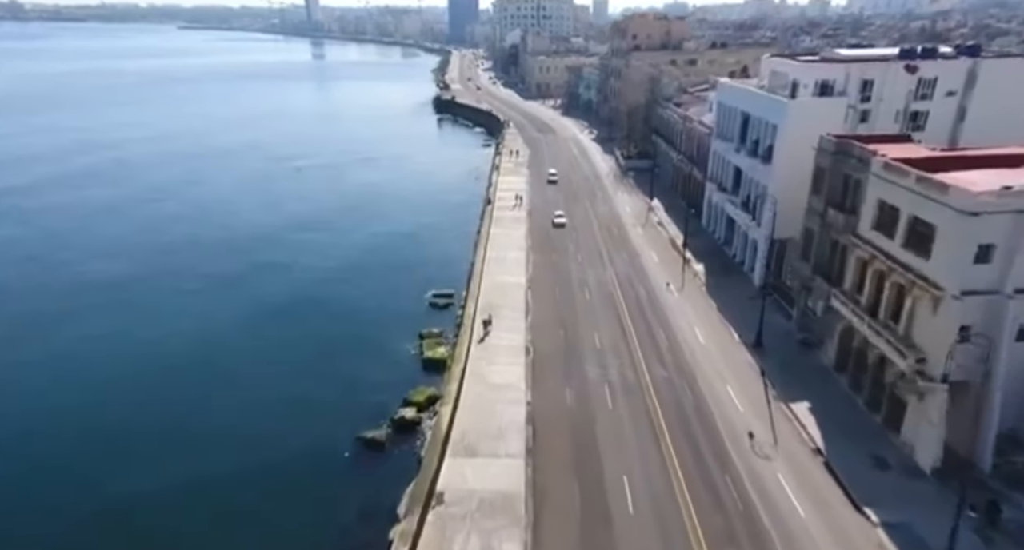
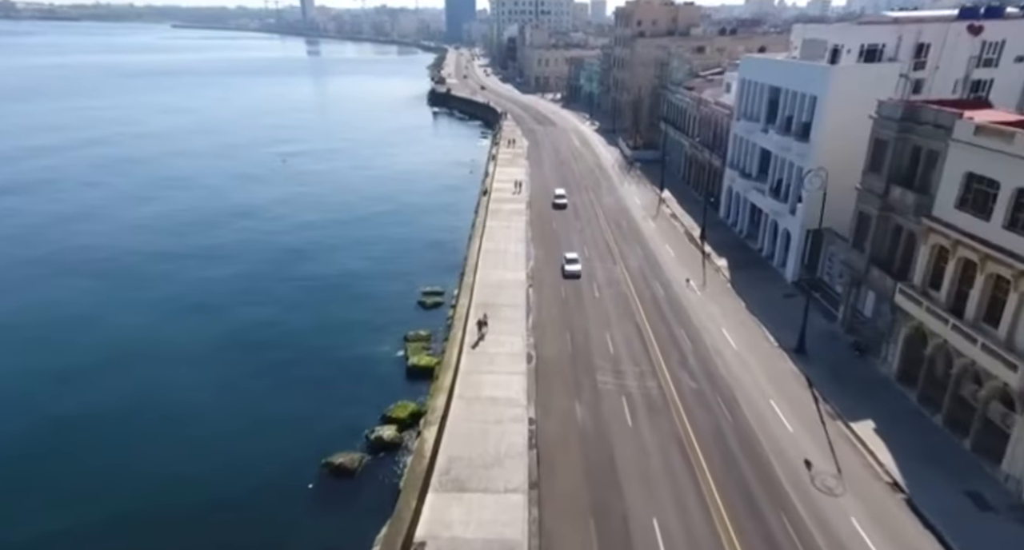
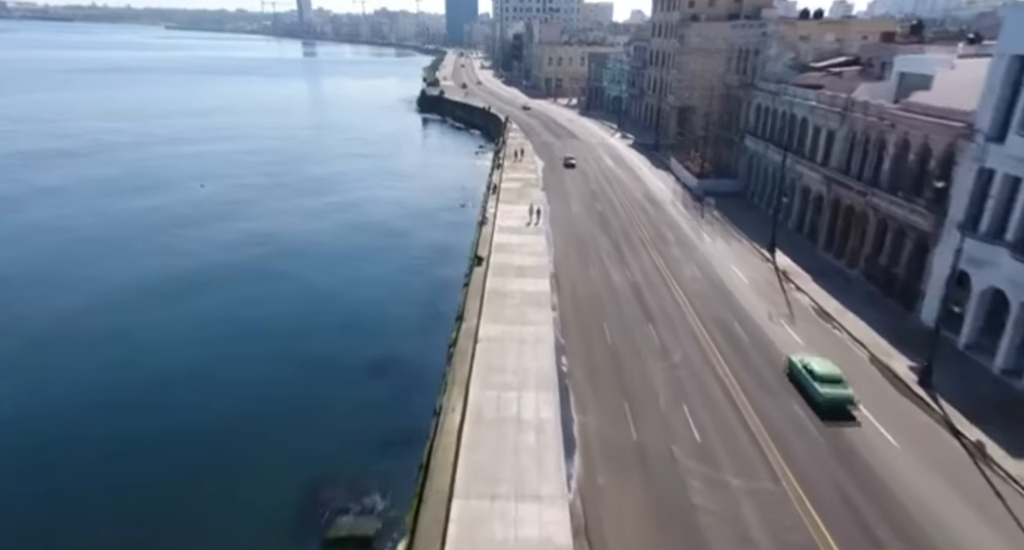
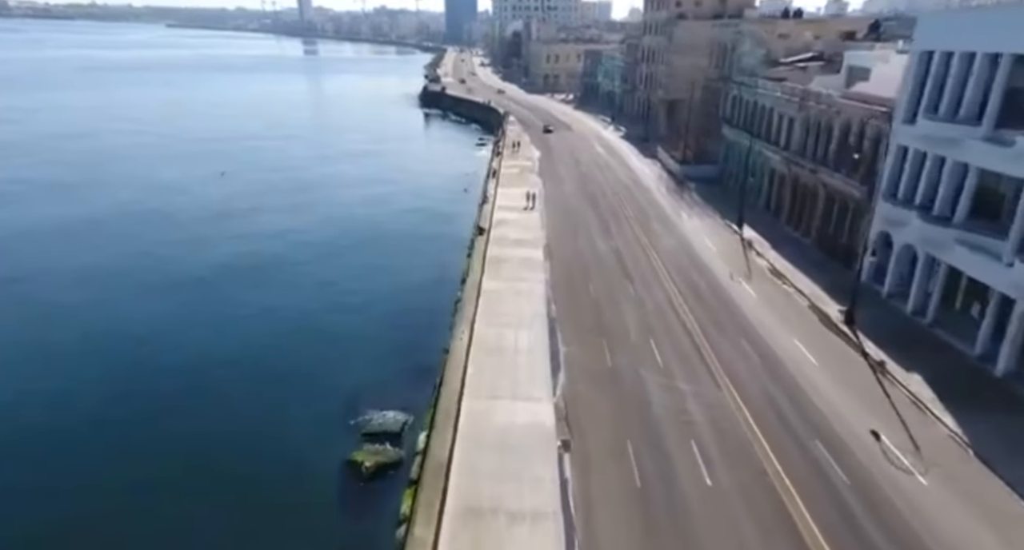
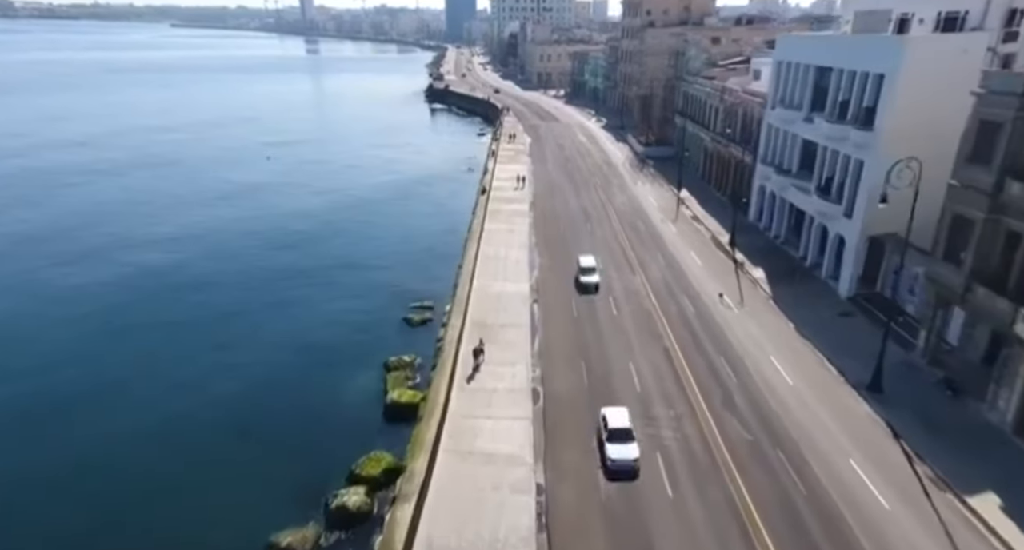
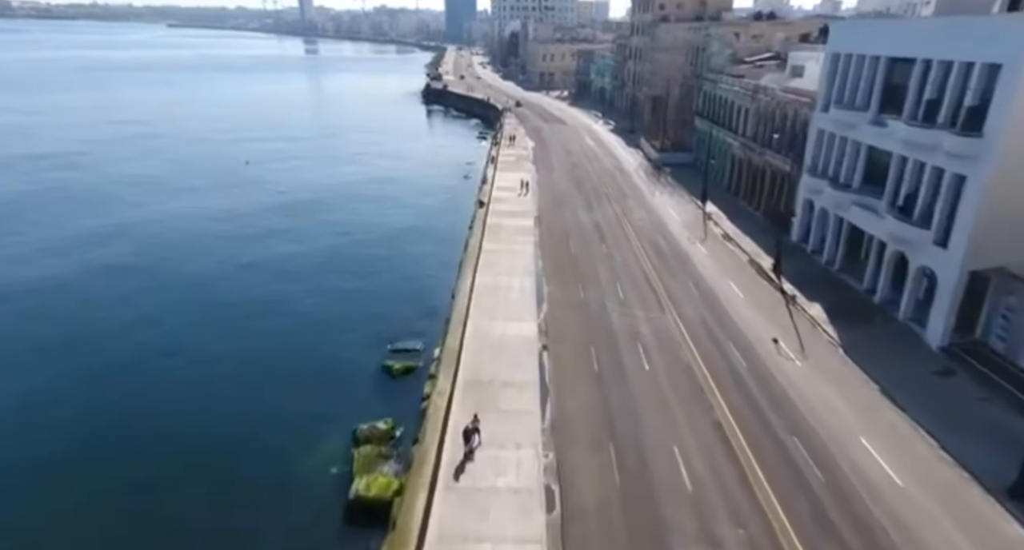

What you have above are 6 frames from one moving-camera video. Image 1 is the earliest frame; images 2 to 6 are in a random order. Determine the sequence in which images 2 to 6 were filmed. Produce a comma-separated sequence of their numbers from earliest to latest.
2, 5, 6, 4, 3
